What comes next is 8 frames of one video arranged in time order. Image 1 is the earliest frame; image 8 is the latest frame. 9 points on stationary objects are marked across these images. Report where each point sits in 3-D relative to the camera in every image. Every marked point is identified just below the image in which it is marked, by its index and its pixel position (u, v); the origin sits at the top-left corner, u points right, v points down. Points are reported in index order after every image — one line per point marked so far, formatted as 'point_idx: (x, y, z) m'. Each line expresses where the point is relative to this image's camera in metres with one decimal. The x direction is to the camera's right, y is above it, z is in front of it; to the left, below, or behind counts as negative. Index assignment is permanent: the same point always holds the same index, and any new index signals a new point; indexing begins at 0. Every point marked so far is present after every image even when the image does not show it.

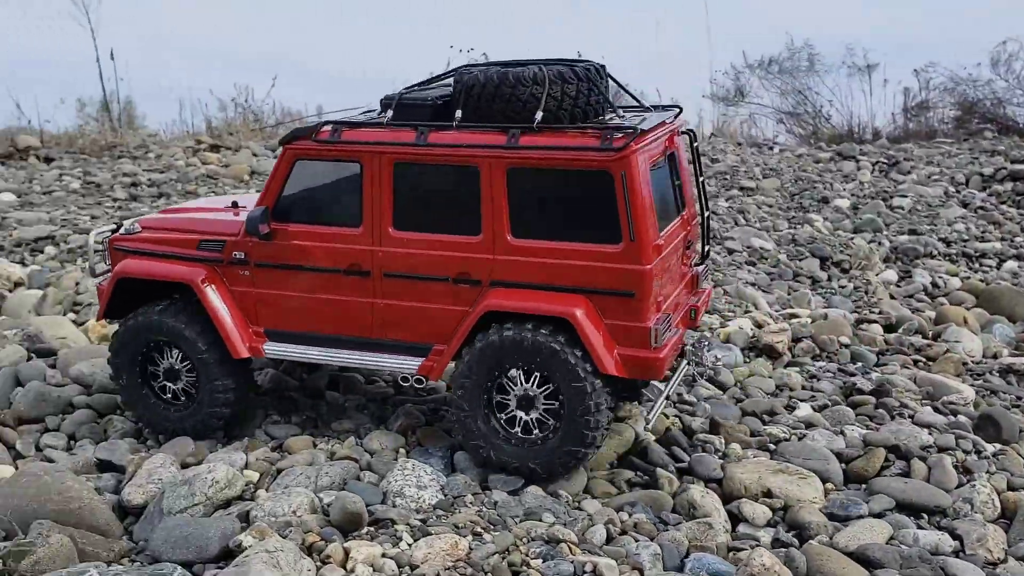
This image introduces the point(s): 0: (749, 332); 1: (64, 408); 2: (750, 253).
0: (+1.6, -0.3, +6.8) m
1: (-2.4, -0.6, +5.5) m
2: (+2.6, +0.4, +11.3) m
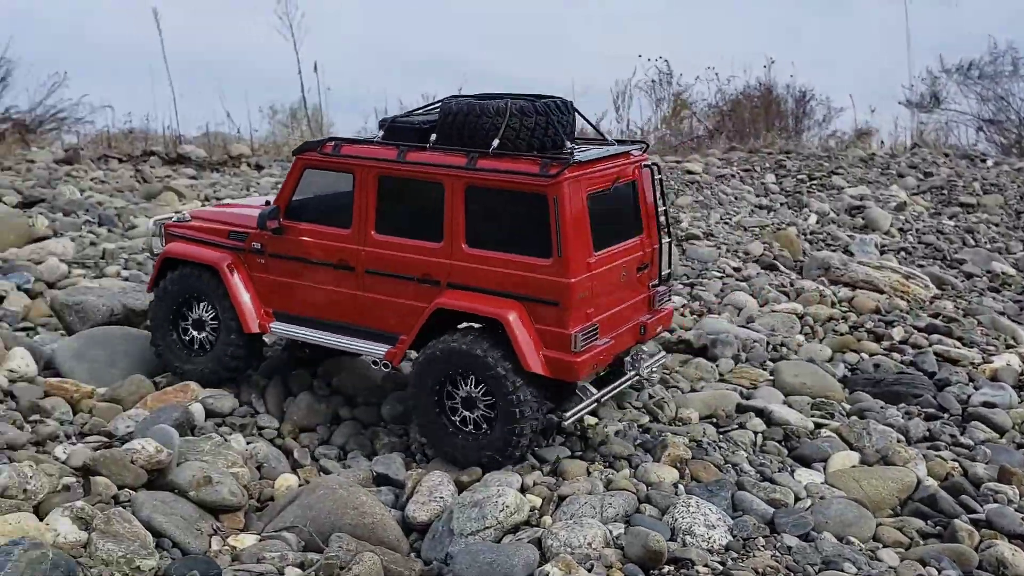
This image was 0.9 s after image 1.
0: (+3.1, -0.5, +6.4) m
1: (-1.0, -0.7, +5.8) m
2: (+4.9, +0.1, +10.6) m
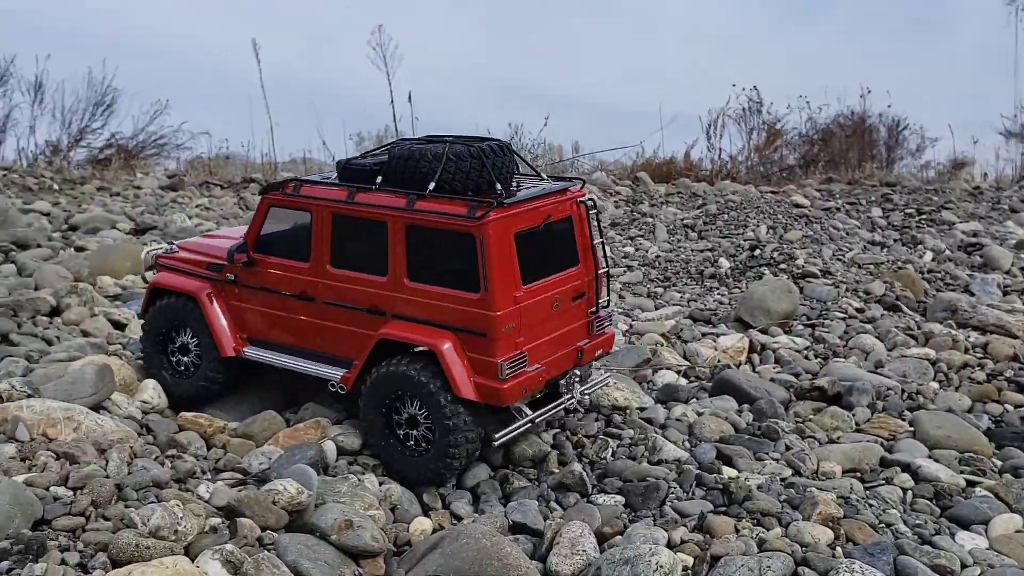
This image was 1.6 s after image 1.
0: (+3.9, -0.8, +6.0) m
1: (-0.3, -1.0, +5.7) m
2: (+6.0, -0.3, +10.1) m
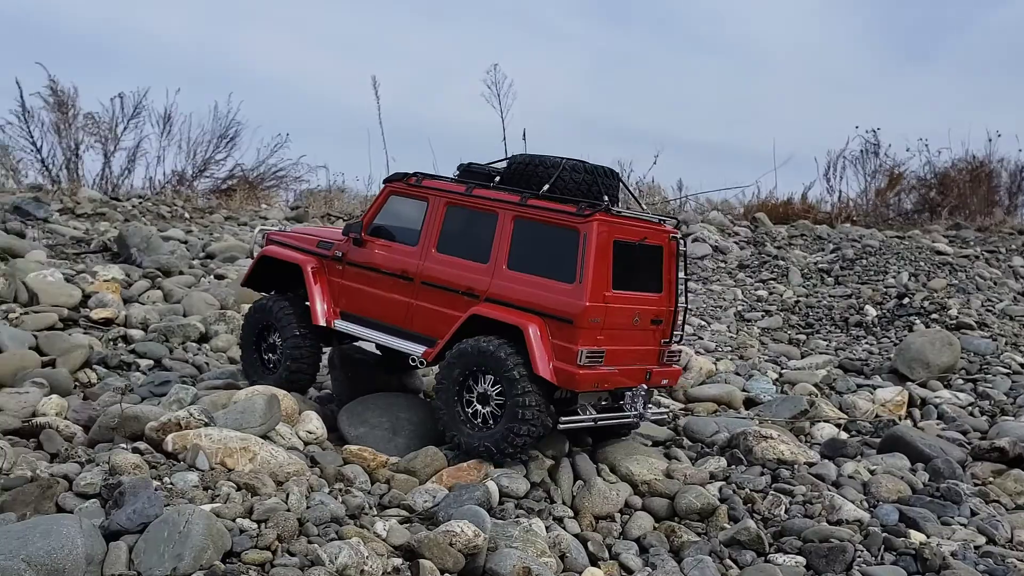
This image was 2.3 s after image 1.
0: (+4.8, -1.2, +5.4) m
1: (+0.6, -1.2, +5.5) m
2: (+7.3, -0.9, +9.3) m
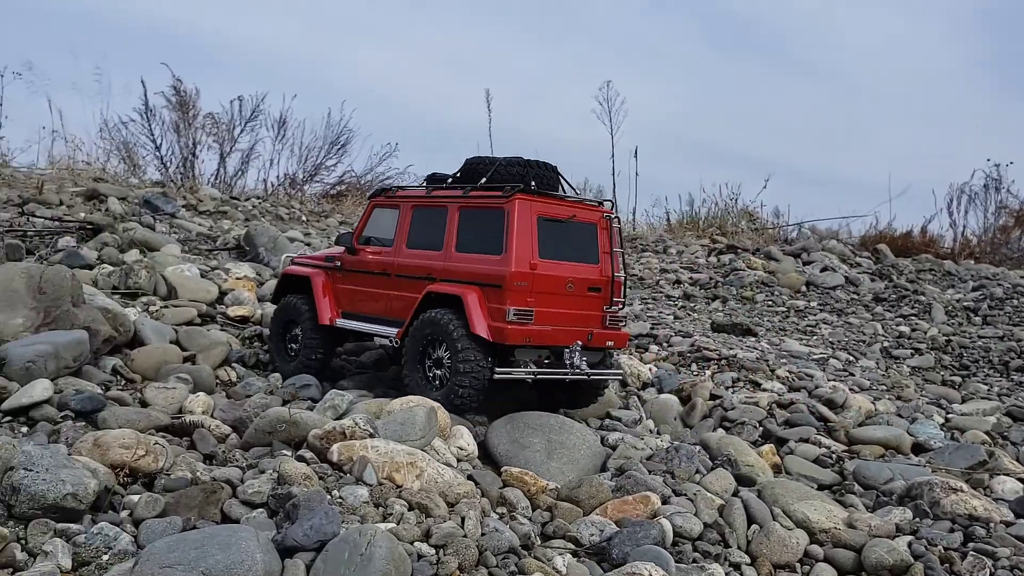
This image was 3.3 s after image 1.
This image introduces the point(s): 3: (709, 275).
0: (+5.6, -1.5, +4.6) m
1: (+1.4, -1.3, +5.1) m
2: (+8.5, -1.5, +8.3) m
3: (+3.5, +0.2, +18.5) m
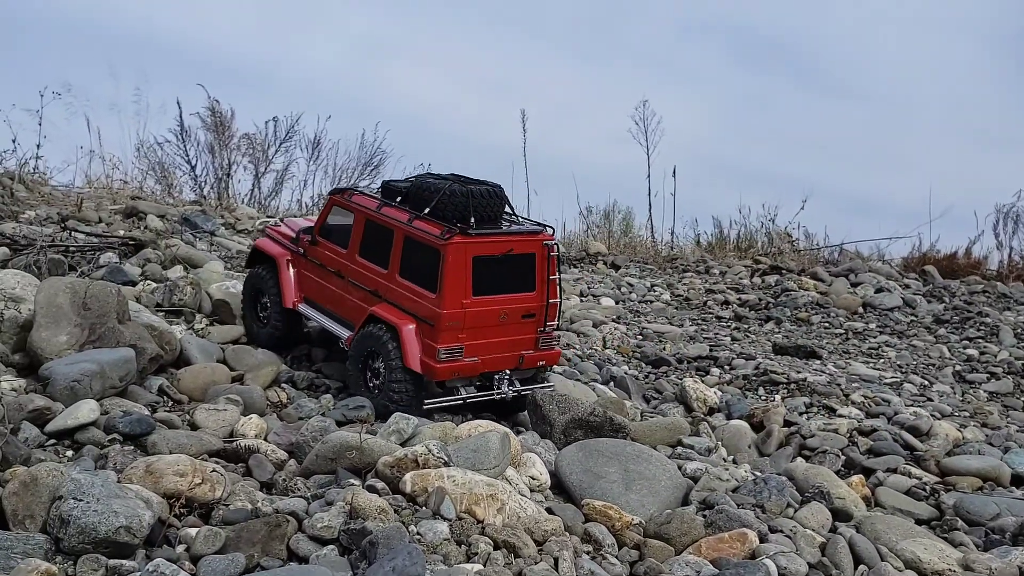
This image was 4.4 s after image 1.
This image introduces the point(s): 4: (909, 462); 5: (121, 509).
0: (+5.9, -1.6, +4.0) m
1: (+1.8, -1.4, +4.6) m
2: (+8.9, -1.7, +7.6) m
3: (+4.3, -0.1, +18.0) m
4: (+2.7, -1.2, +7.0) m
5: (-1.5, -0.8, +4.0) m
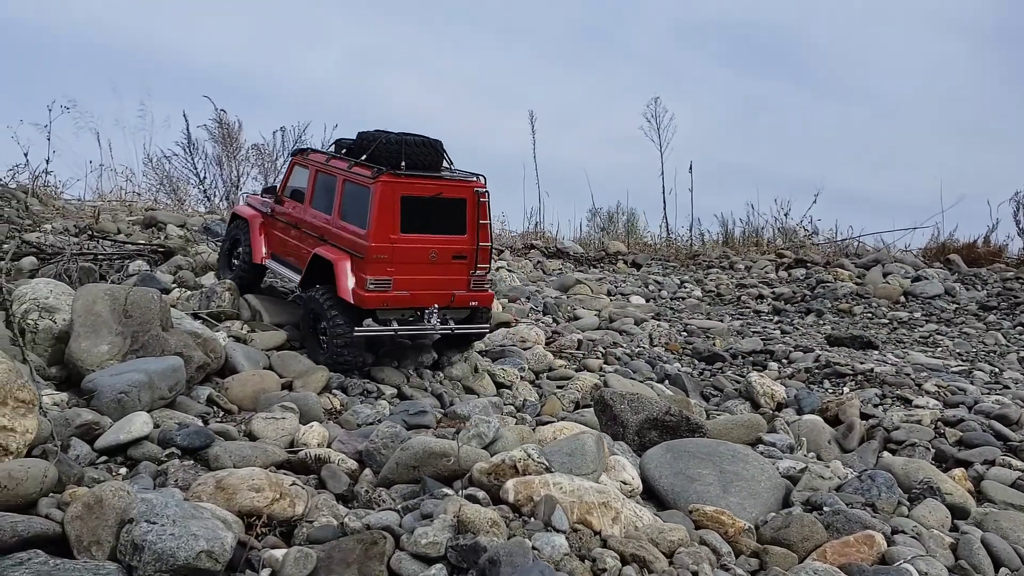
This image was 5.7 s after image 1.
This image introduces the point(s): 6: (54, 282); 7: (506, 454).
0: (+6.4, -1.4, +3.6) m
1: (+2.3, -1.3, +4.2) m
2: (+9.4, -1.4, +7.1) m
3: (+4.8, 0.0, +17.6) m
4: (+3.2, -1.1, +6.6) m
5: (-1.1, -0.8, +3.6) m
6: (-3.4, 0.0, +7.6) m
7: (0.0, -0.7, +4.1) m
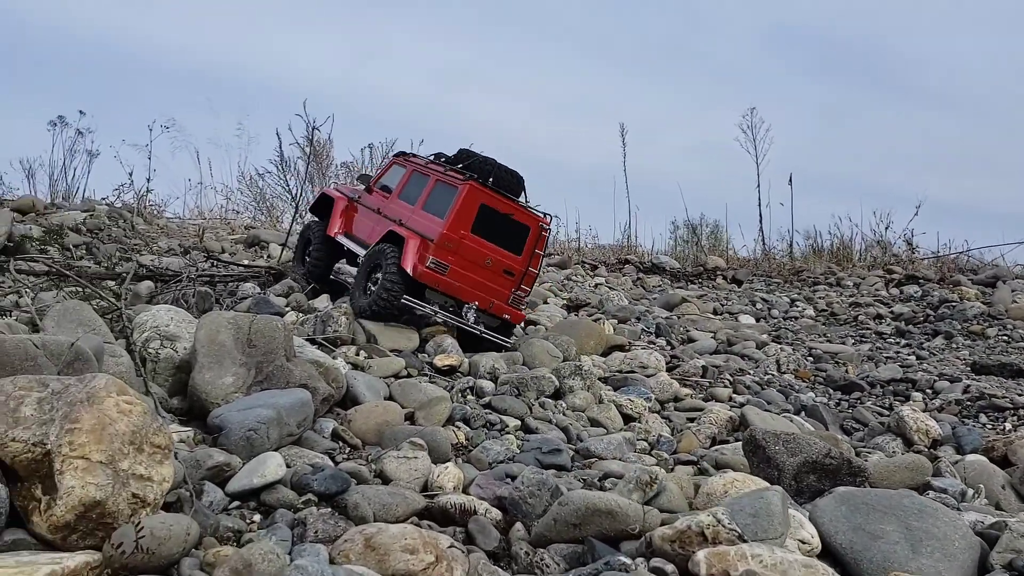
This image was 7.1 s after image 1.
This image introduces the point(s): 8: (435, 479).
0: (+7.0, -1.5, +2.6) m
1: (+2.9, -1.4, +3.5) m
2: (+10.3, -1.6, +5.9) m
3: (+6.5, -0.3, +16.7) m
4: (+4.0, -1.2, +5.9) m
5: (-0.5, -1.0, +3.2) m
6: (-2.4, -0.1, +7.4) m
7: (+0.6, -0.8, +3.6) m
8: (-0.4, -1.0, +5.1) m
